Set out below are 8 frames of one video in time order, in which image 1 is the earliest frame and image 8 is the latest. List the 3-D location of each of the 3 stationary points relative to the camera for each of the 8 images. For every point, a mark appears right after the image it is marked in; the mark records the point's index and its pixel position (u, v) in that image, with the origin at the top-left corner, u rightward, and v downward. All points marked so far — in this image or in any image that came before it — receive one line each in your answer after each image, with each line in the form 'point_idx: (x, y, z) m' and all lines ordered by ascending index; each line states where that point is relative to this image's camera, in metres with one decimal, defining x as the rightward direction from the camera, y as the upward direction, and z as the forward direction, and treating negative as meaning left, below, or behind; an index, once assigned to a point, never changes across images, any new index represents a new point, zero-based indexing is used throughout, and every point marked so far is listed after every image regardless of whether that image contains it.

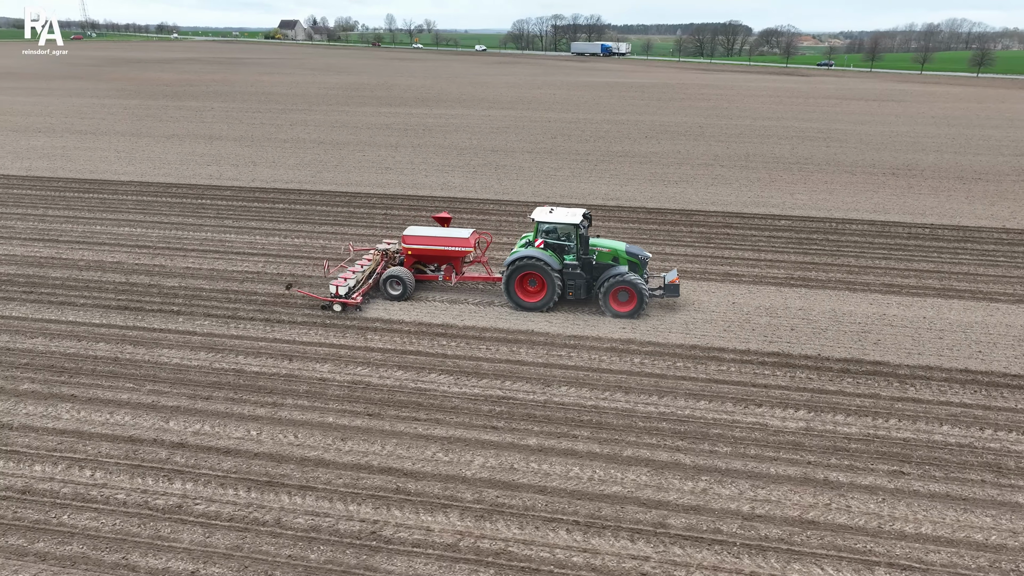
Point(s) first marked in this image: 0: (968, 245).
0: (+10.2, +0.9, +15.8) m
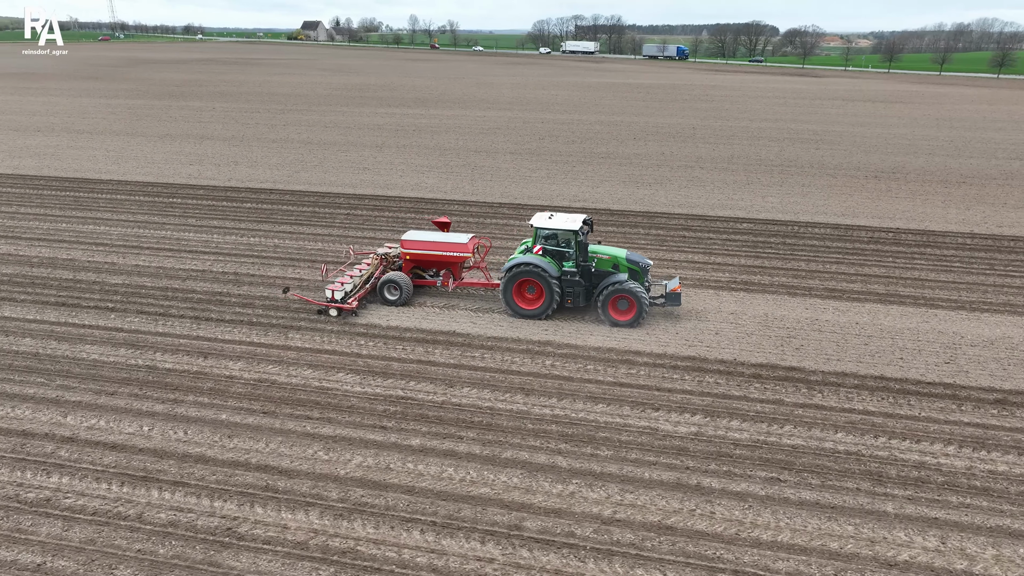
0: (+9.2, +0.8, +15.6) m
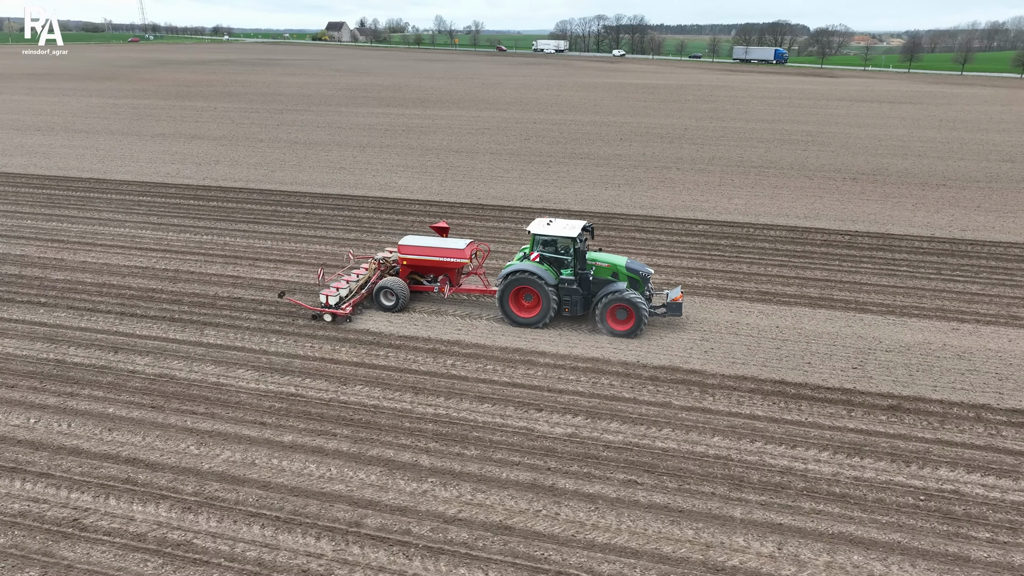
0: (+7.9, +0.7, +15.3) m
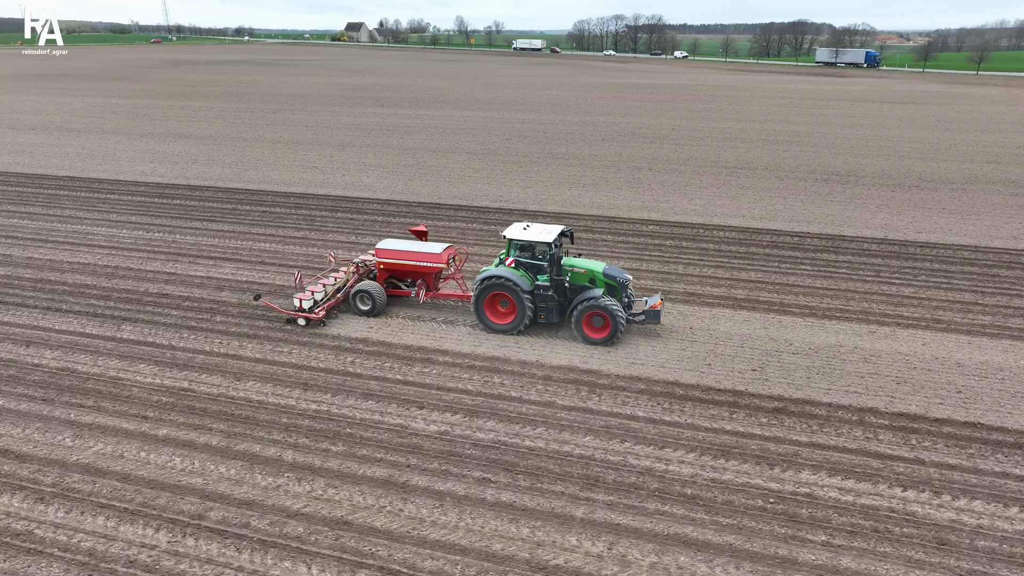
0: (+6.6, +0.7, +15.2) m
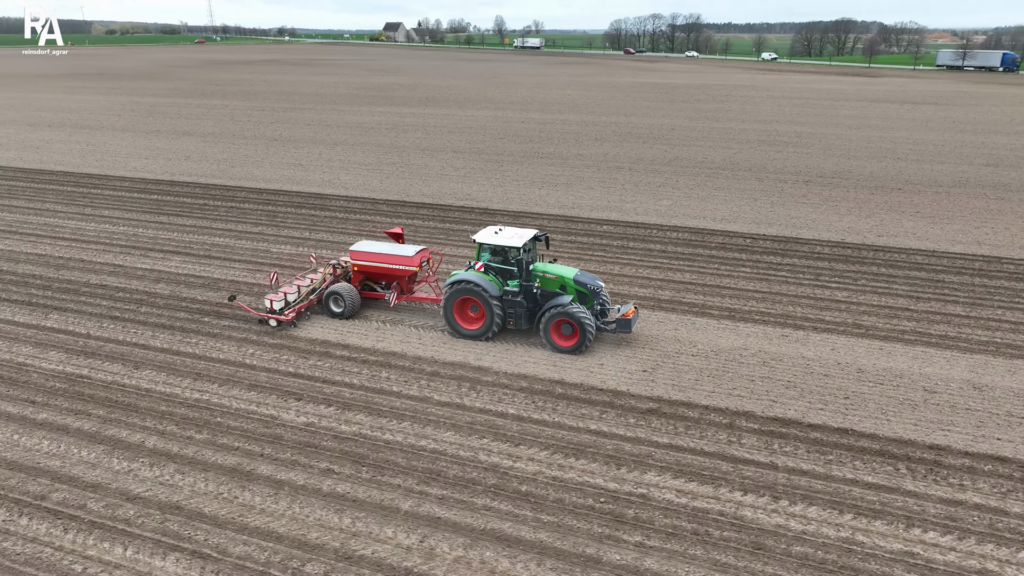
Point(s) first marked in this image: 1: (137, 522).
0: (+5.3, +0.6, +14.9) m
1: (-3.6, -2.3, +6.8) m
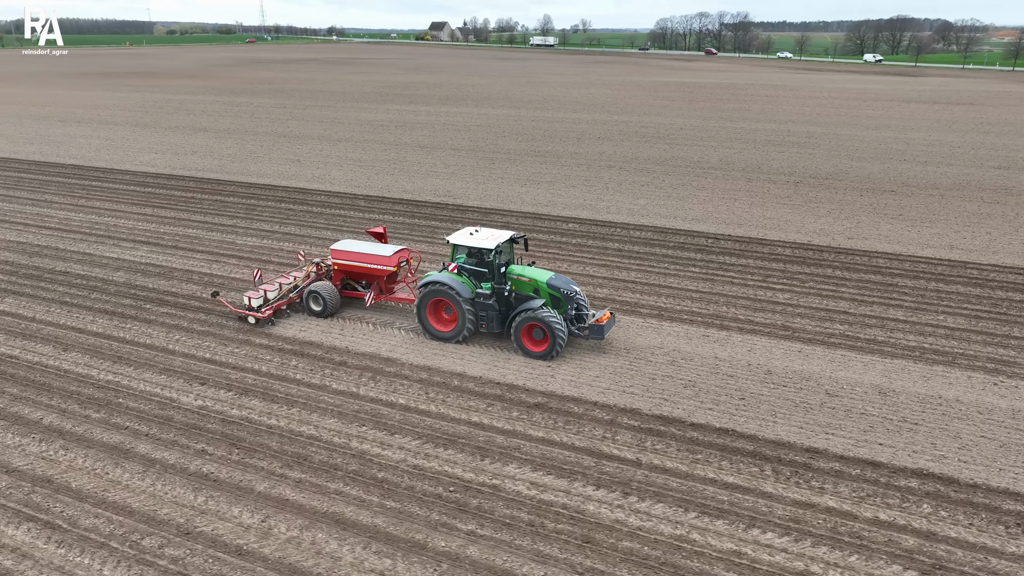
0: (+4.3, +0.6, +14.8) m
1: (-5.2, -2.1, +7.2) m
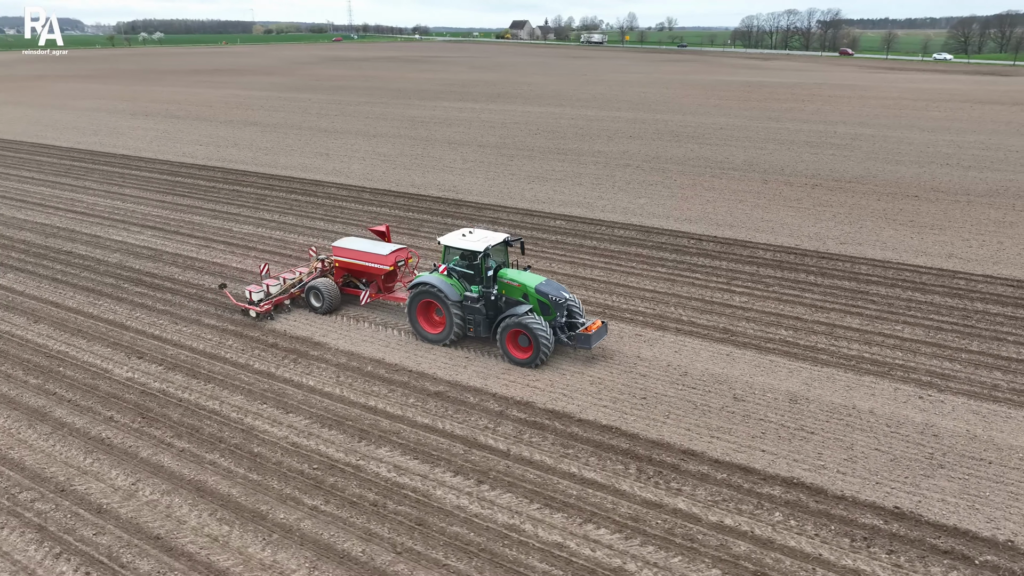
0: (+3.7, +0.6, +14.5) m
1: (-6.6, -1.8, +8.0) m
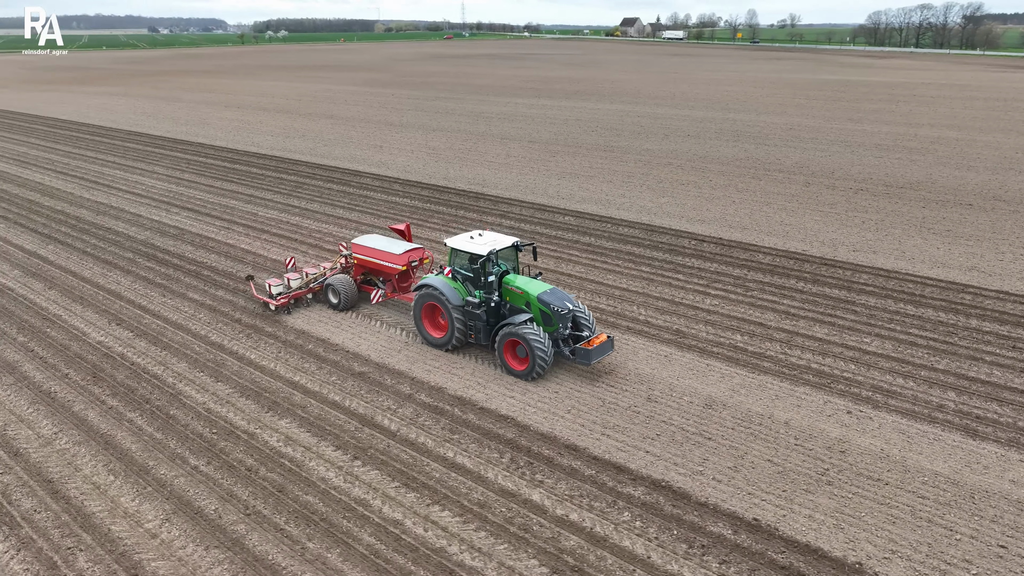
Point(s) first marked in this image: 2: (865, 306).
0: (+3.4, +0.5, +14.1) m
1: (-7.8, -1.3, +9.2) m
2: (+5.9, -0.3, +11.7) m
